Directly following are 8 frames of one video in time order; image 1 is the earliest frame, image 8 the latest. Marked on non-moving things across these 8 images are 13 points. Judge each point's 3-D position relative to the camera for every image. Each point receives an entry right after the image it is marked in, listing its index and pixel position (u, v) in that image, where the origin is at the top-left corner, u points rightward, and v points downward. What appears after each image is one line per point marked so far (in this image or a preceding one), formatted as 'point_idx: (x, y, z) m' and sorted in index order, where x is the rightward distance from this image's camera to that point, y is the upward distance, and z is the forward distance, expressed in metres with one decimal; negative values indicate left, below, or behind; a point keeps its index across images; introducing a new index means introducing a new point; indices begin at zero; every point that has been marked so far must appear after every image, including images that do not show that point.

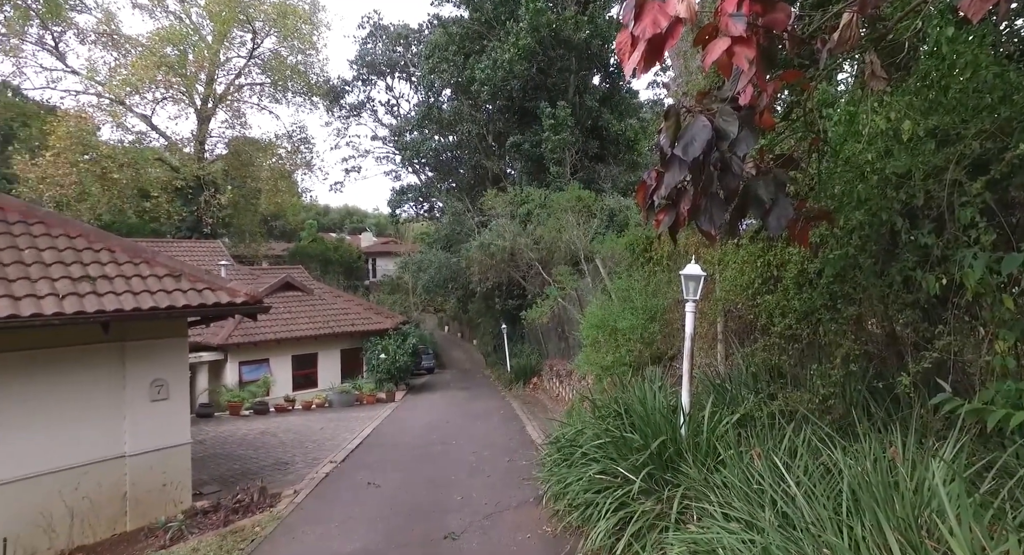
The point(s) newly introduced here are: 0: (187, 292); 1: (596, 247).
0: (-4.0, -0.2, +7.8) m
1: (+2.1, +0.8, +15.8) m
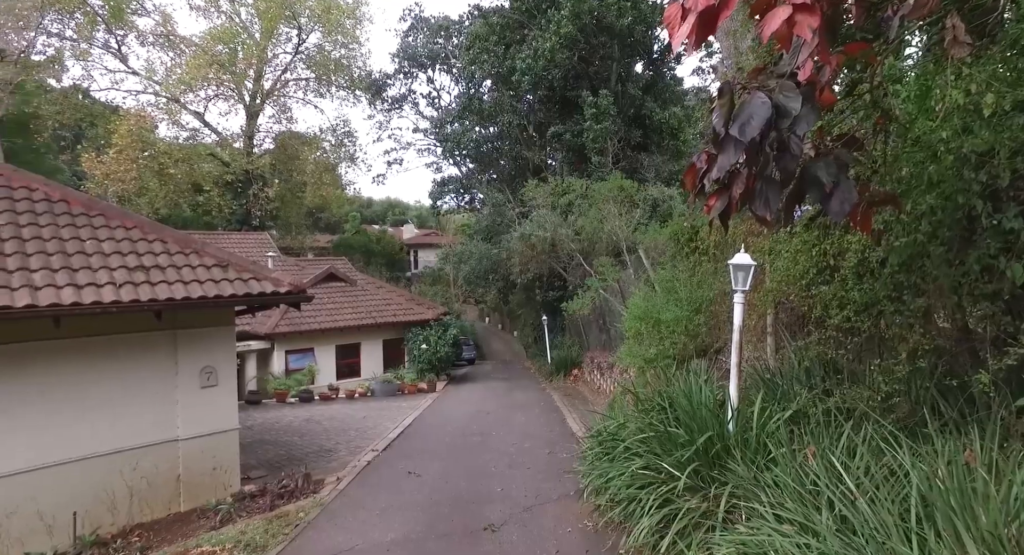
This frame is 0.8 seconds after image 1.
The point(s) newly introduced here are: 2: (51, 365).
0: (-3.5, -0.1, +7.9) m
1: (+3.1, +1.0, +15.6) m
2: (-5.0, -1.0, +7.0) m
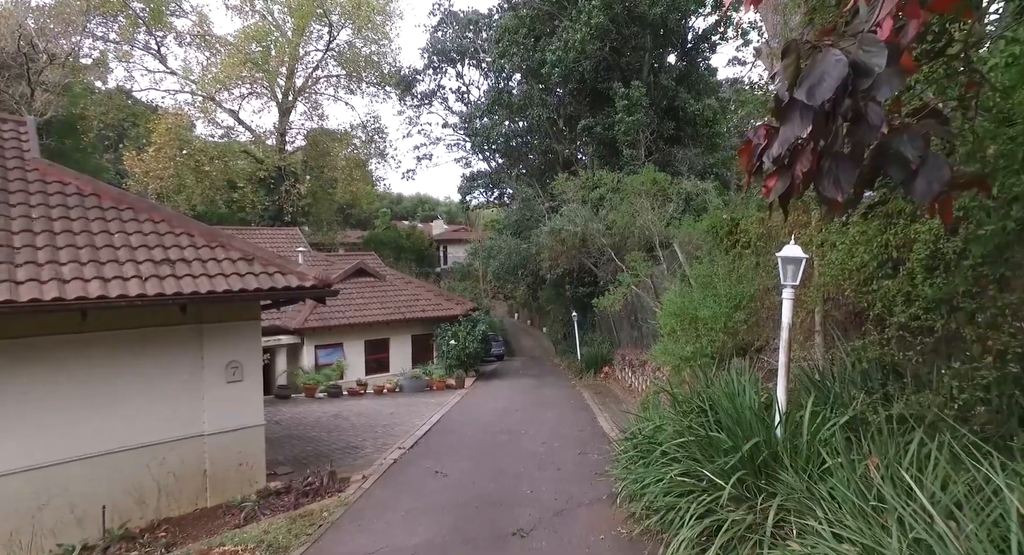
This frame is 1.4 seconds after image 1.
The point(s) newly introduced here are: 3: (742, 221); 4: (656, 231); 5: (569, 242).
0: (-3.1, 0.0, +7.8) m
1: (+3.8, +1.1, +15.1) m
2: (-4.7, -0.9, +6.9) m
3: (+2.8, +0.7, +7.6) m
4: (+3.4, +1.1, +15.3) m
5: (+1.7, +1.0, +18.6) m
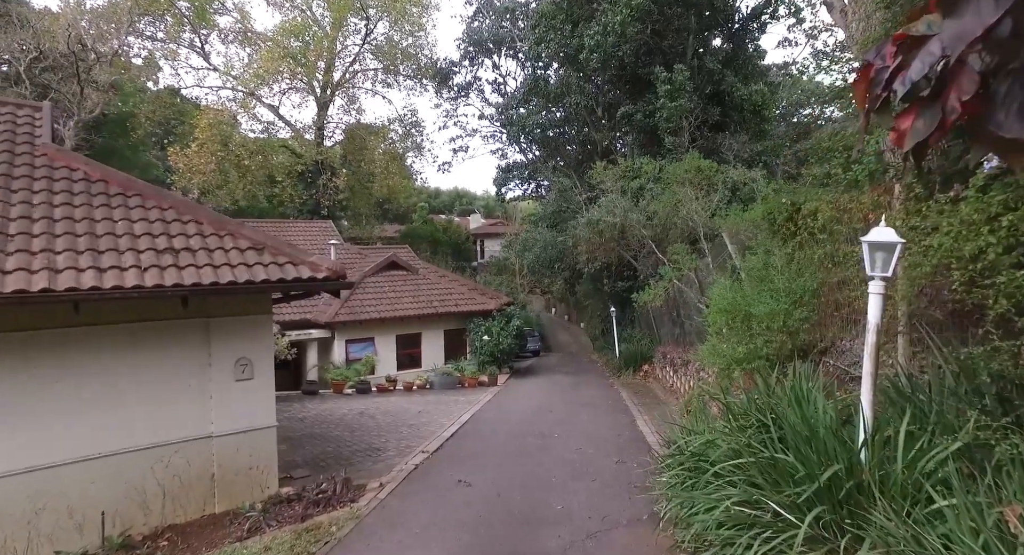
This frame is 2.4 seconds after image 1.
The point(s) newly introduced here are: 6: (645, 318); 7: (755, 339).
0: (-2.8, +0.1, +7.2) m
1: (+4.5, +1.2, +14.1) m
2: (-4.4, -0.8, +6.5) m
3: (+3.1, +0.8, +6.7) m
4: (+4.2, +1.2, +14.3) m
5: (+2.6, +1.2, +17.7) m
6: (+4.0, -1.2, +19.3) m
7: (+2.7, -0.7, +7.1) m
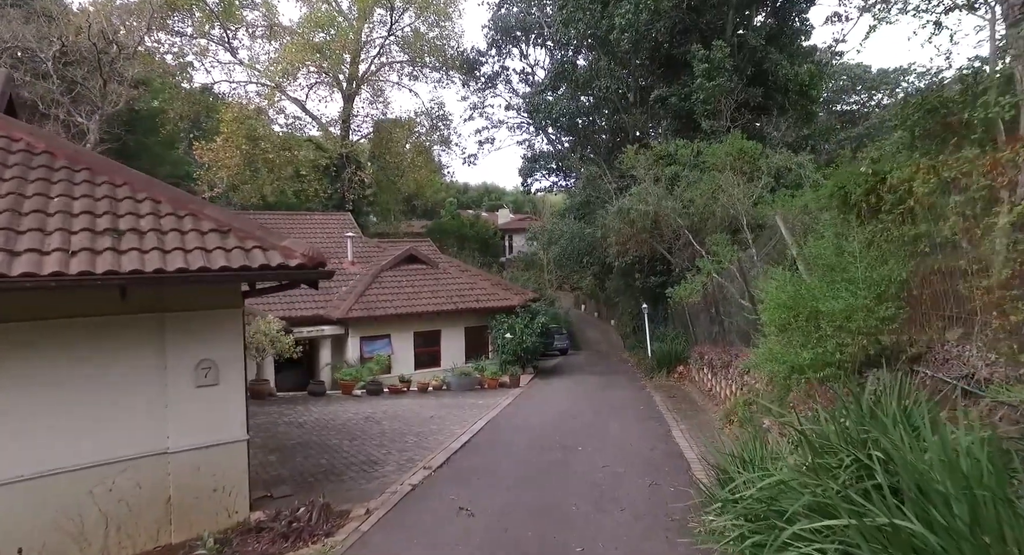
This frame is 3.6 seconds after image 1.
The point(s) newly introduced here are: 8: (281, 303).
0: (-2.7, +0.2, +6.1) m
1: (+5.0, +1.4, +12.6) m
2: (-4.4, -0.7, +5.4) m
3: (+3.1, +0.9, +5.3) m
4: (+4.7, +1.4, +12.8) m
5: (+3.2, +1.4, +16.2) m
6: (+4.7, -1.0, +17.8) m
7: (+2.8, -0.6, +5.7) m
8: (-6.6, -0.7, +18.5) m
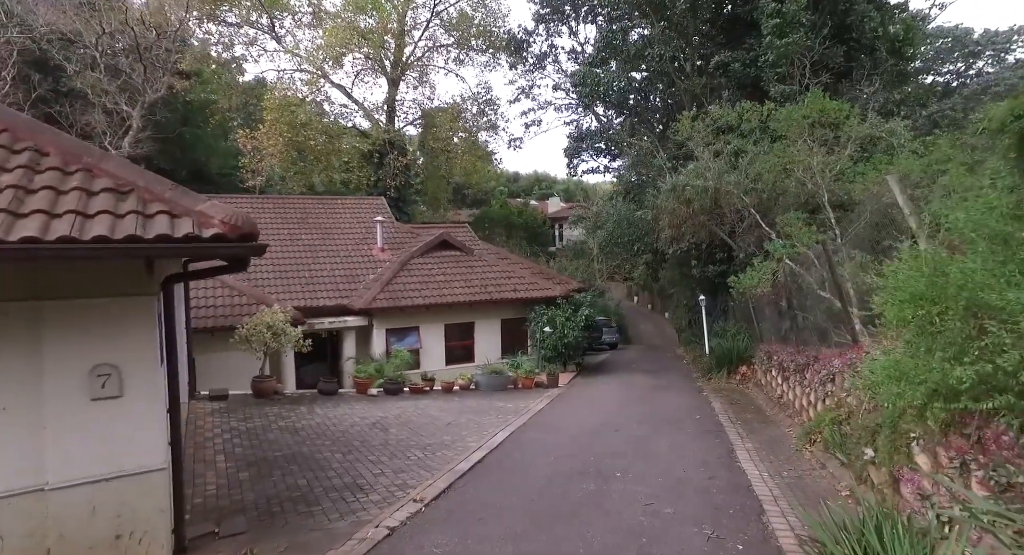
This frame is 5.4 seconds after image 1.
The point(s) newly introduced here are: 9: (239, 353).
0: (-2.7, +0.4, +4.4) m
1: (+5.5, +1.6, +10.3) m
2: (-4.4, -0.5, +3.9) m
3: (+3.0, +1.0, +3.2) m
4: (+5.2, +1.6, +10.6) m
5: (+4.1, +1.7, +14.1) m
6: (+5.6, -0.7, +15.5) m
7: (+2.7, -0.4, +3.6) m
8: (-5.6, -0.4, +17.2) m
9: (-5.9, -1.6, +13.7) m
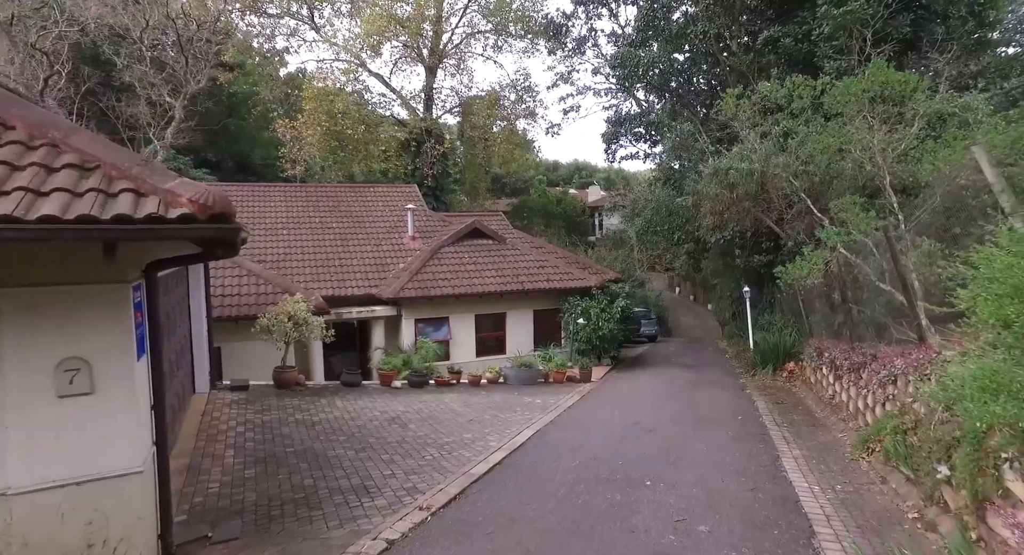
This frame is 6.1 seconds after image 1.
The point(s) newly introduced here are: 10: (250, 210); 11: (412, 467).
0: (-2.7, +0.5, +4.0) m
1: (+5.9, +1.7, +9.3) m
2: (-4.4, -0.4, +3.6) m
3: (+3.0, +1.1, +2.3) m
4: (+5.6, +1.8, +9.6) m
5: (+4.7, +1.9, +13.1) m
6: (+6.3, -0.5, +14.5) m
7: (+2.7, -0.4, +2.8) m
8: (-4.8, -0.1, +16.9) m
9: (-5.3, -1.4, +13.4) m
10: (-7.7, +2.0, +18.8) m
11: (-1.1, -2.2, +7.3) m
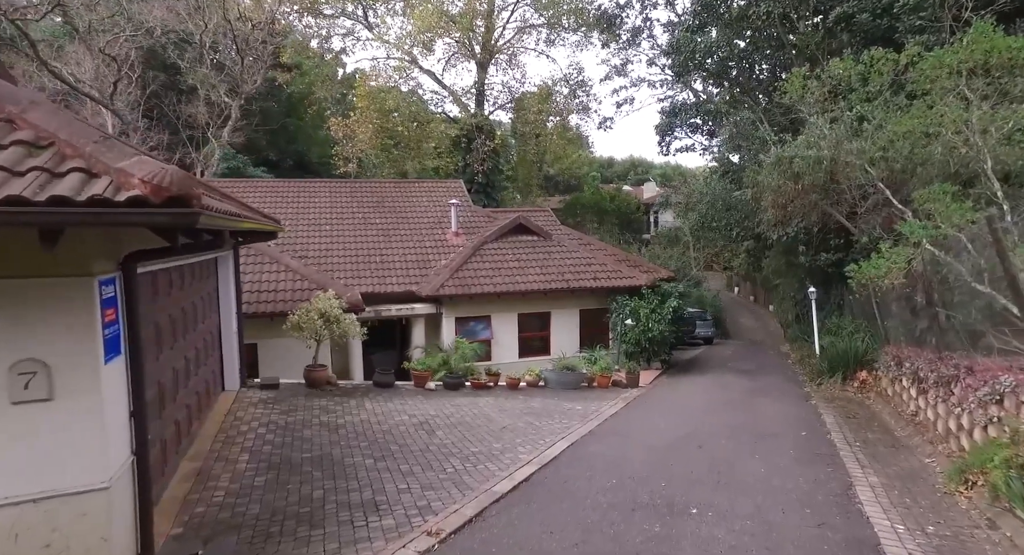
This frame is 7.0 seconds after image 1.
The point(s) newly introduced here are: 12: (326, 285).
0: (-2.6, +0.6, +3.4) m
1: (+6.3, +1.7, +8.0) m
2: (-4.4, -0.3, +3.2) m
3: (+2.9, +1.1, +1.3) m
4: (+6.1, +1.8, +8.3) m
5: (+5.5, +1.9, +11.9) m
6: (+7.2, -0.5, +13.2) m
7: (+2.6, -0.4, +1.8) m
8: (-3.6, 0.0, +16.5) m
9: (-4.4, -1.3, +13.0) m
10: (-6.3, +2.1, +18.6) m
11: (-0.8, -2.1, +6.6) m
12: (-3.9, -0.1, +13.3) m
